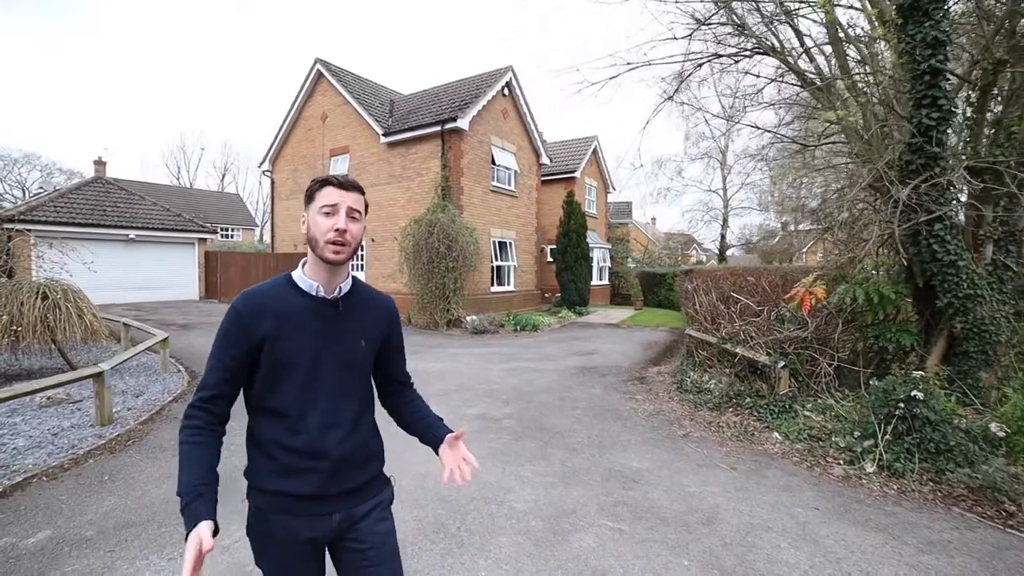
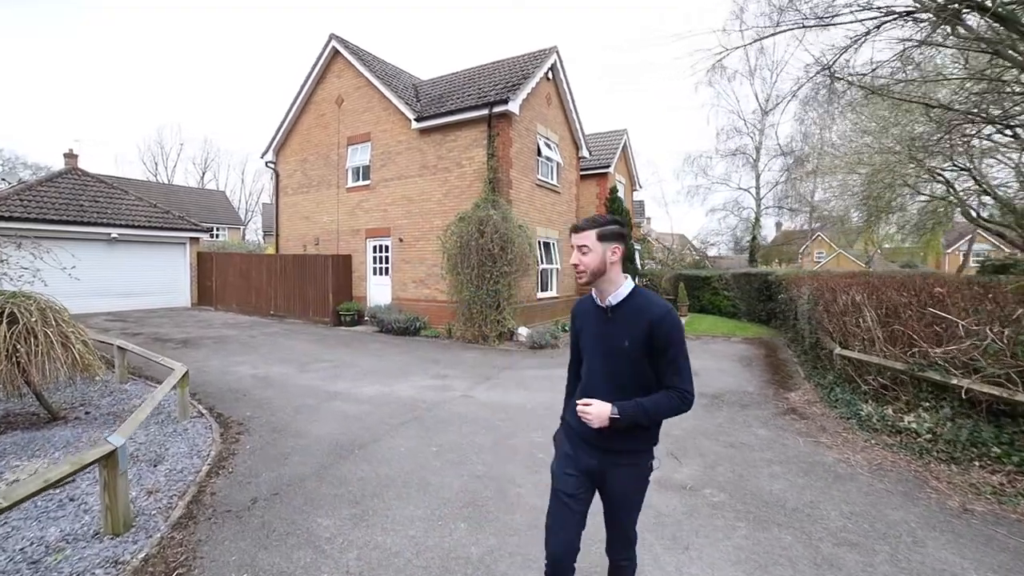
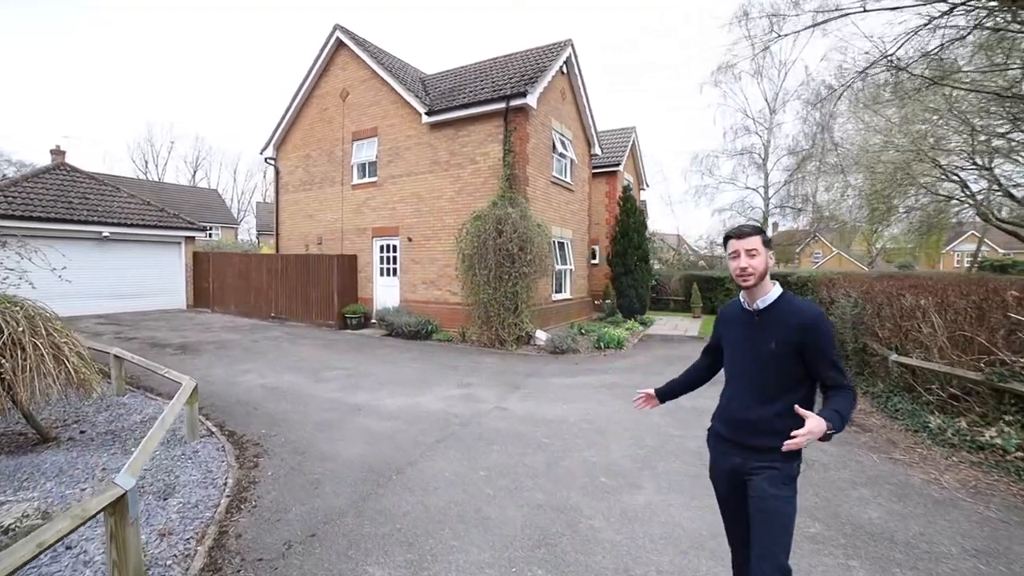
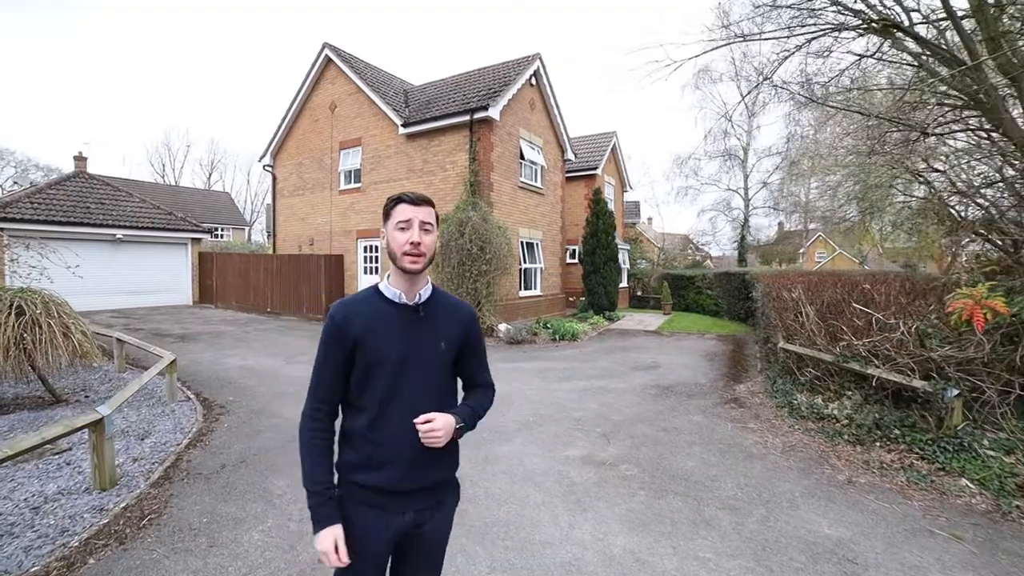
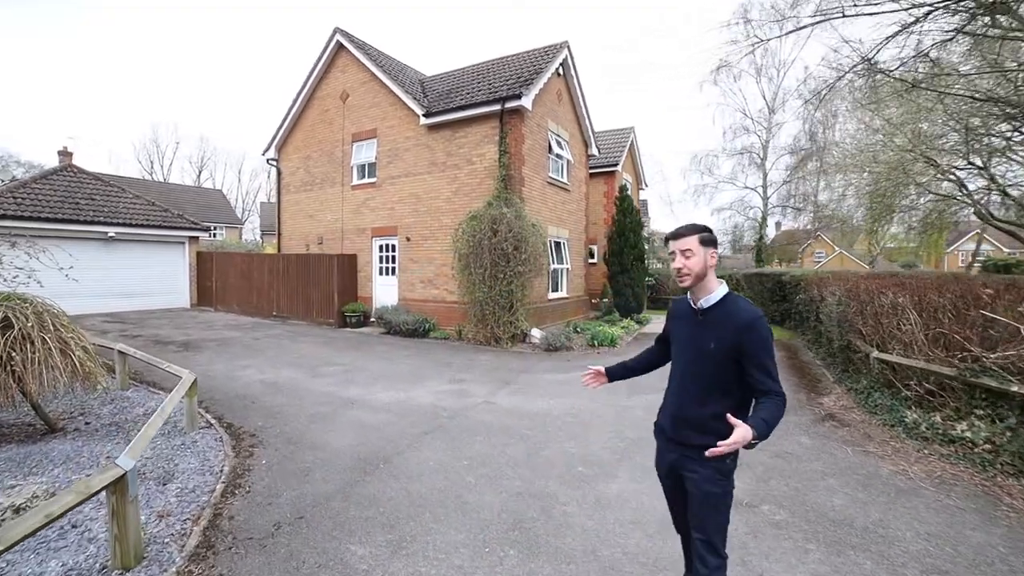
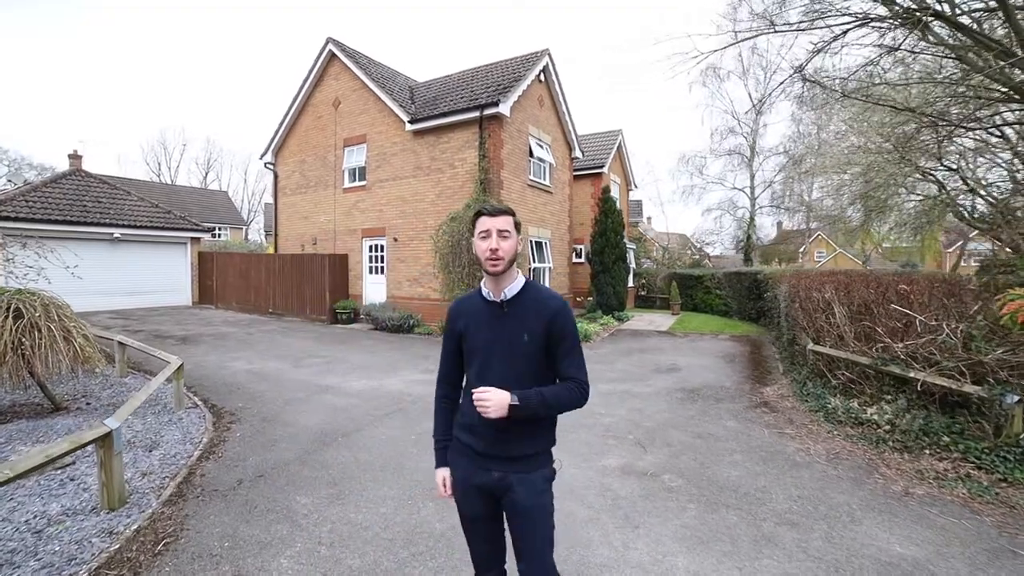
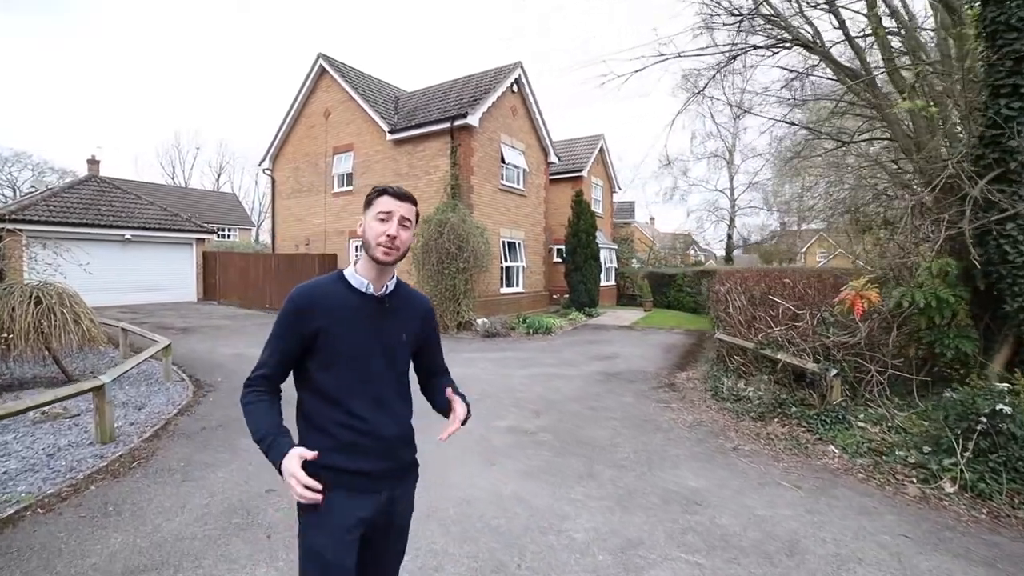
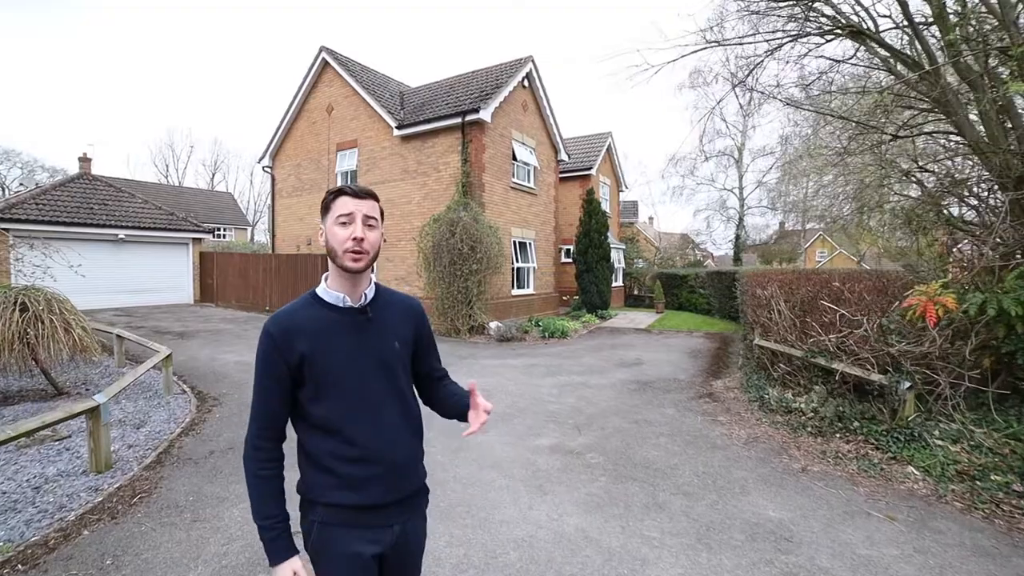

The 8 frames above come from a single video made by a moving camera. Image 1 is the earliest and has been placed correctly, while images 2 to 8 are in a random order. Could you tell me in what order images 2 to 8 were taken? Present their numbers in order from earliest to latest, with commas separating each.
7, 8, 4, 6, 2, 5, 3
